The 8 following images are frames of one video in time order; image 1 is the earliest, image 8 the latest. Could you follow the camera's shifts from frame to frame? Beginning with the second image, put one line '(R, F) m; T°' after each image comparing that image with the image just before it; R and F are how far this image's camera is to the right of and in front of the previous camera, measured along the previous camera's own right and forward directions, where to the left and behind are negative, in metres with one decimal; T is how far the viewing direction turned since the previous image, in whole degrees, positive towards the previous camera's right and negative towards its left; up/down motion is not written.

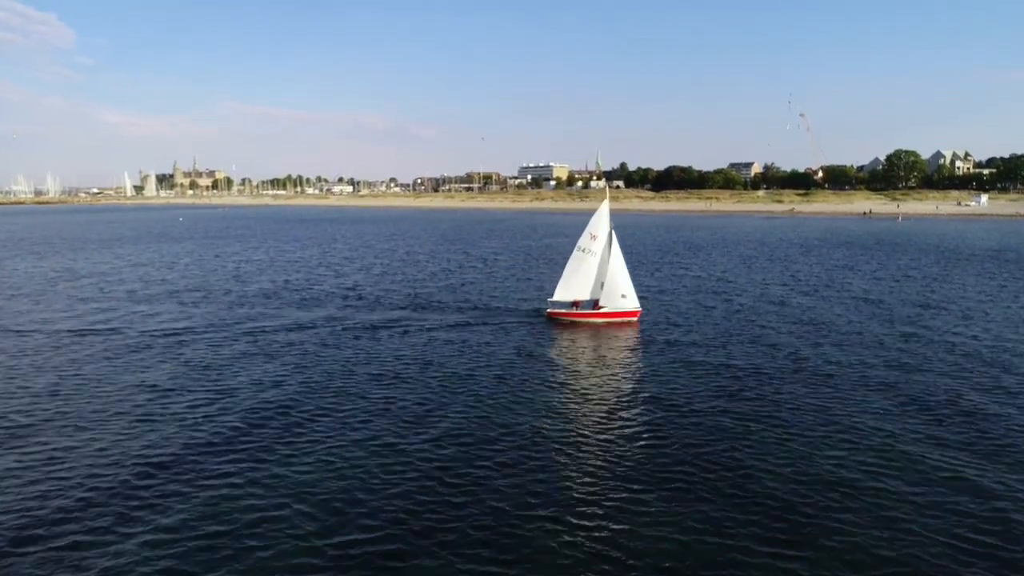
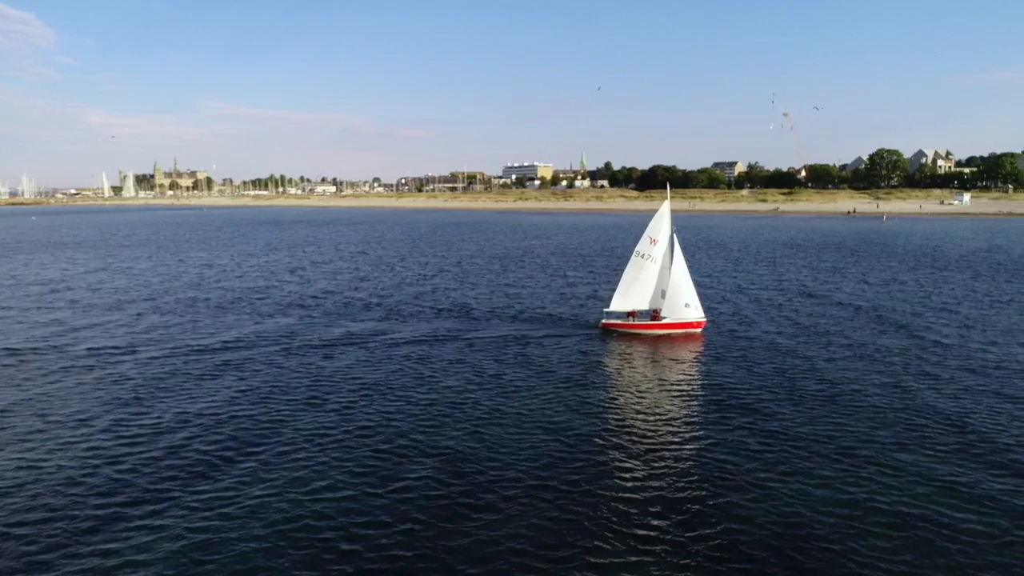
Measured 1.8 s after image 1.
(+0.6, +3.1) m; +1°
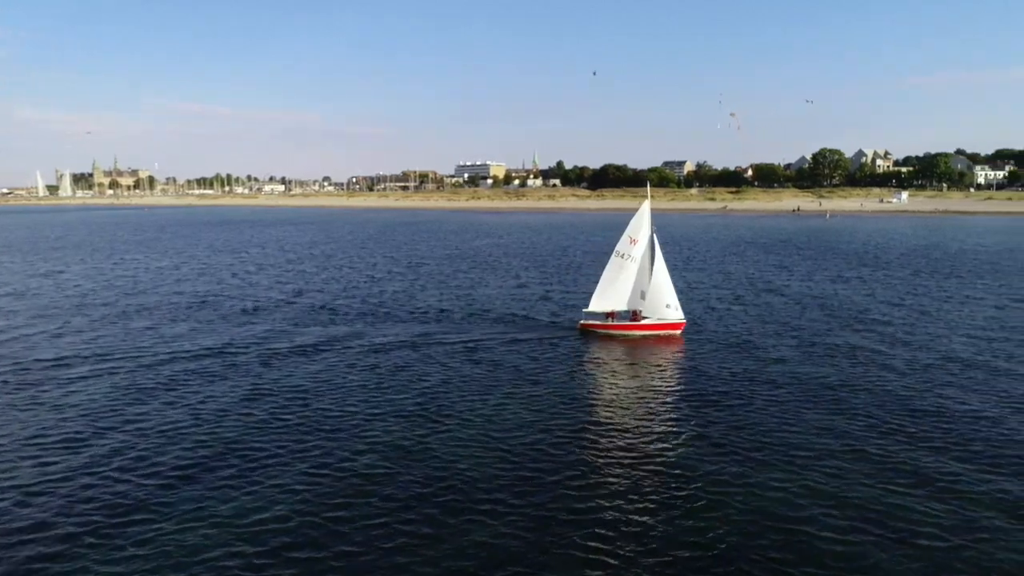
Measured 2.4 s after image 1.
(+0.1, +1.0) m; +4°
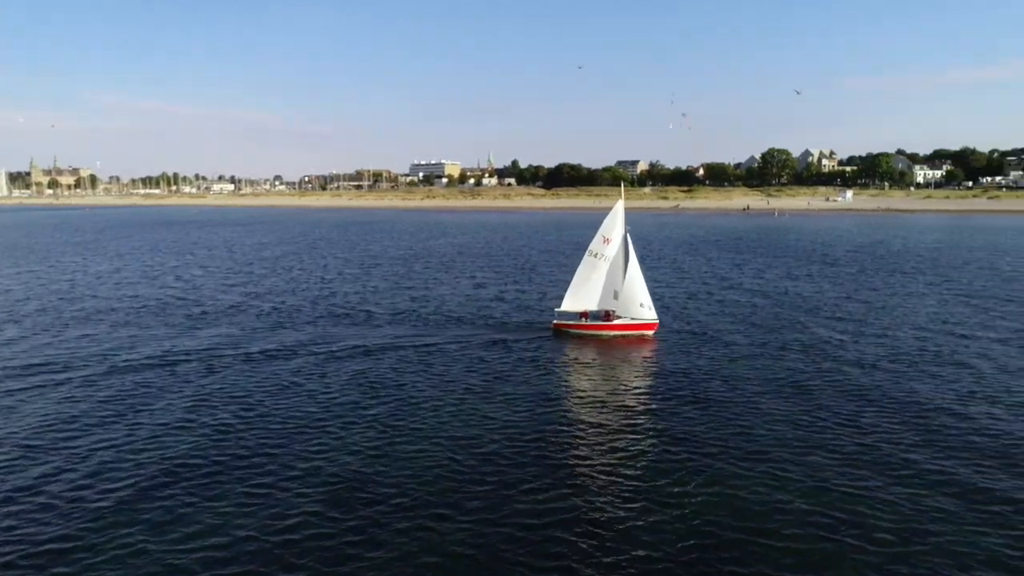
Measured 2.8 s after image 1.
(0.0, +0.7) m; +3°
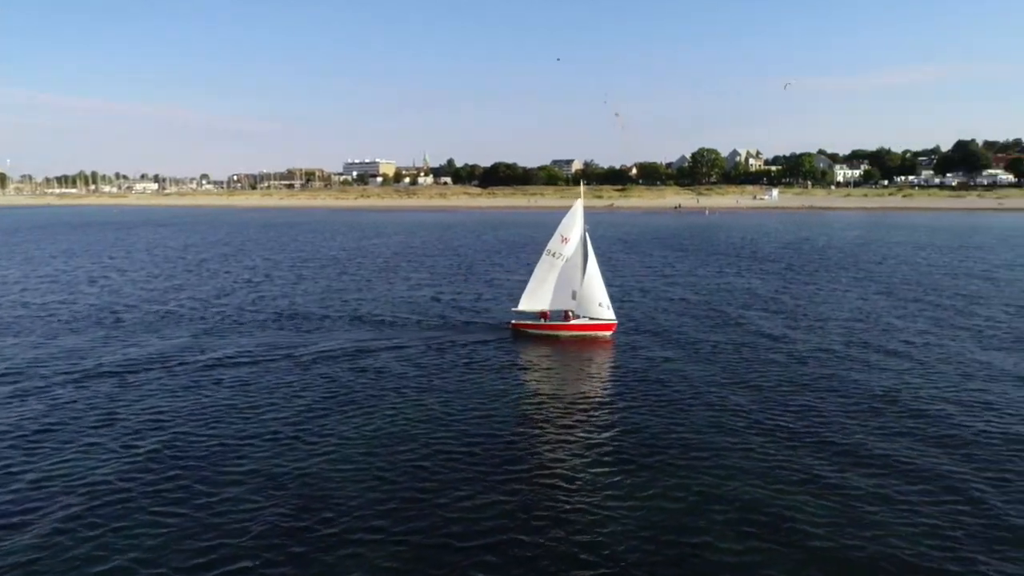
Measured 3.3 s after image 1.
(-3.3, -1.5) m; +5°
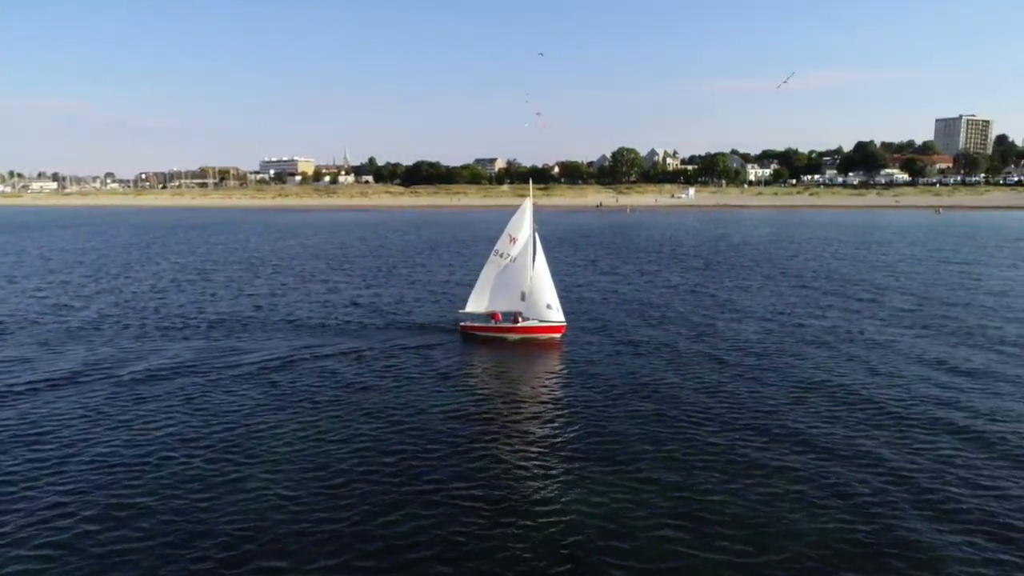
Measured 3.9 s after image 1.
(0.0, +0.8) m; +6°
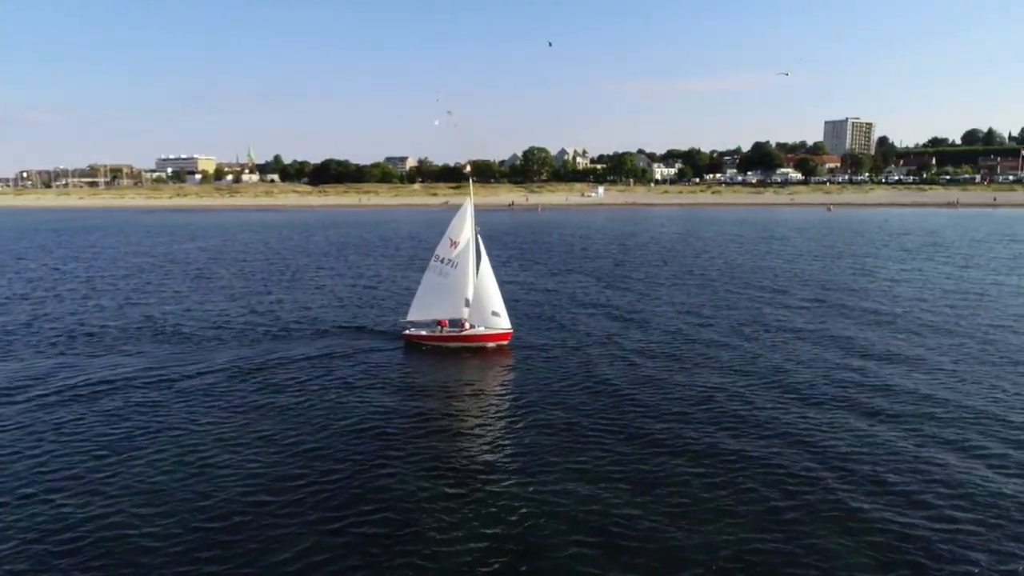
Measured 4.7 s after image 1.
(0.0, +1.0) m; +7°
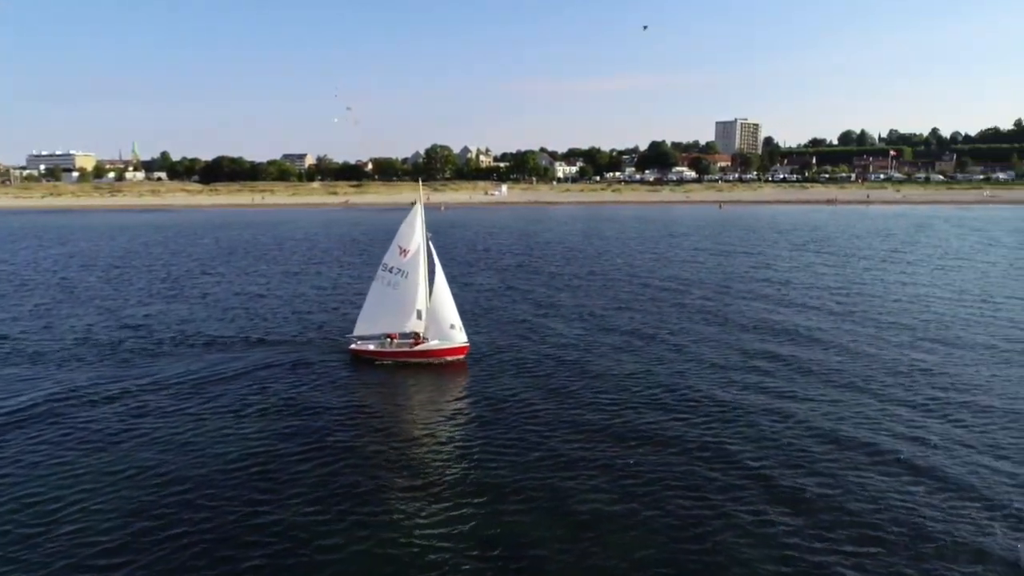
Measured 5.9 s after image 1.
(+0.1, +1.6) m; +7°
